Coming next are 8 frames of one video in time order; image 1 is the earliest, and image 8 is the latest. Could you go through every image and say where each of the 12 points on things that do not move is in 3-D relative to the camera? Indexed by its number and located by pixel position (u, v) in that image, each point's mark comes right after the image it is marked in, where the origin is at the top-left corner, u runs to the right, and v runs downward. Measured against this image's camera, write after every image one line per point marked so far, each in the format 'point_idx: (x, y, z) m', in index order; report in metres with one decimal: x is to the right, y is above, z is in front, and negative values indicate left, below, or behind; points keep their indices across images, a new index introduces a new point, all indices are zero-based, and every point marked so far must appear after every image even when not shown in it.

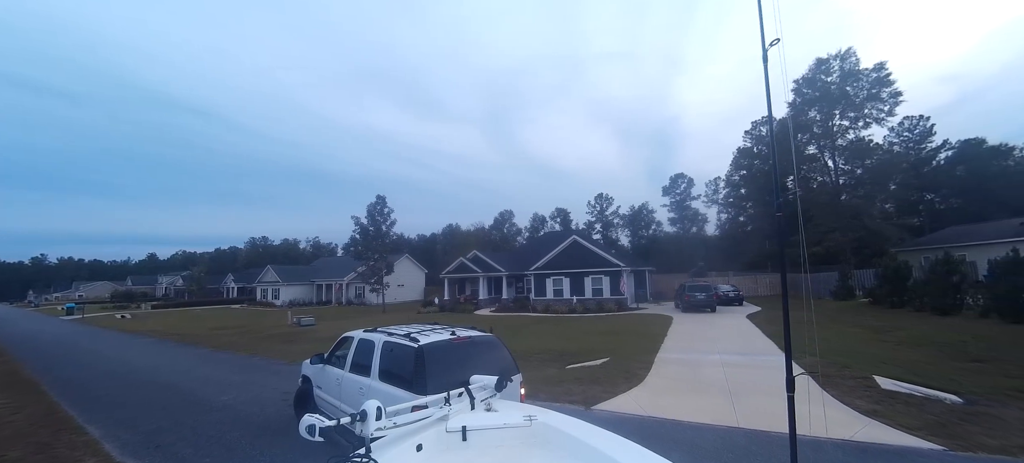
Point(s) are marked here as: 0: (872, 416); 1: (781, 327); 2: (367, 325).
0: (+5.6, -2.9, +6.4) m
1: (+10.8, -3.8, +16.3) m
2: (-6.4, -4.2, +18.3) m
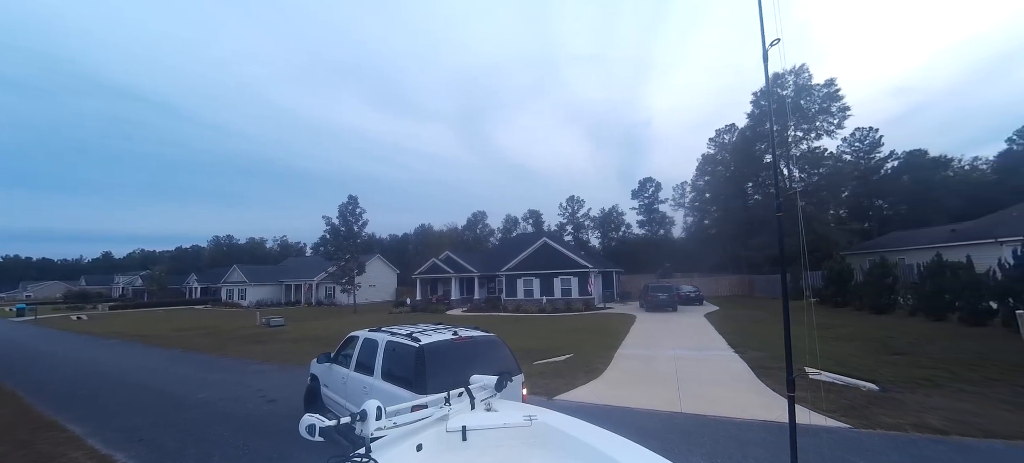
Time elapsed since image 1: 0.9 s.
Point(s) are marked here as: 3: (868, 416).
0: (+5.1, -3.0, +7.3) m
1: (+9.6, -4.0, +17.5) m
2: (-7.8, -4.3, +18.3) m
3: (+5.8, -3.0, +6.6) m
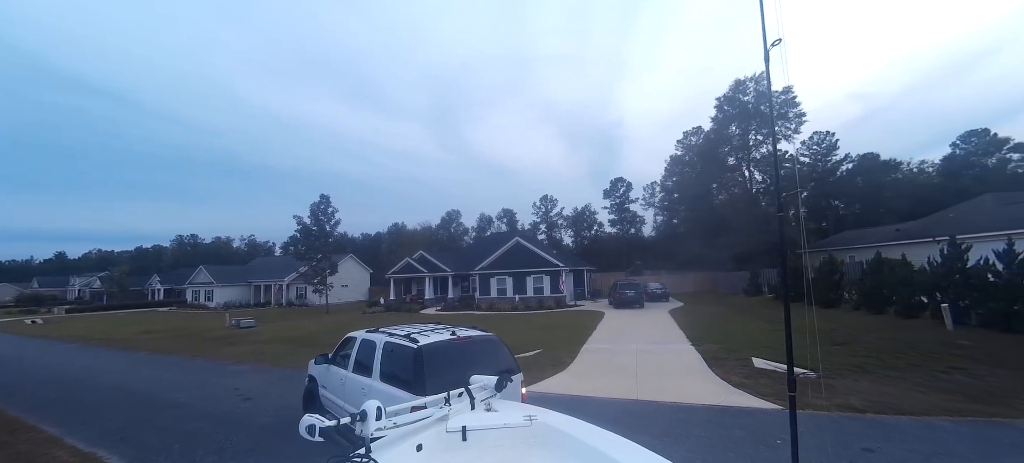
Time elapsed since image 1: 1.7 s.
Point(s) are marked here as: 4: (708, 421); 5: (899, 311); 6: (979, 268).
0: (+4.5, -3.1, +8.0) m
1: (+8.4, -4.0, +18.5) m
2: (-9.0, -4.3, +18.3) m
3: (+5.3, -3.1, +7.4) m
4: (+3.0, -3.0, +6.4) m
5: (+18.2, -3.8, +19.2) m
6: (+18.2, -1.4, +15.8) m
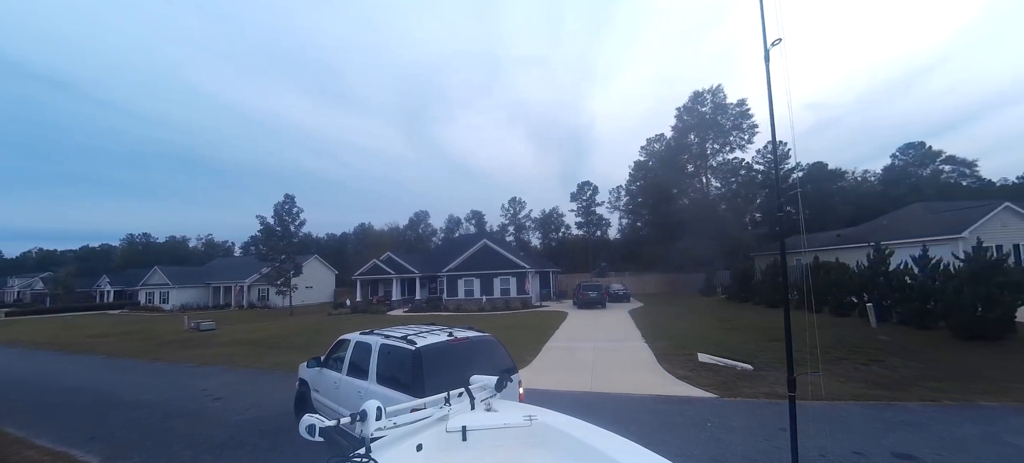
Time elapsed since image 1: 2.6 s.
0: (+3.8, -3.2, +8.9) m
1: (+6.8, -4.2, +19.7) m
2: (-10.5, -4.3, +18.1) m
3: (+4.6, -3.2, +8.3) m
4: (+2.4, -3.1, +7.1) m
5: (+16.6, -4.1, +21.0) m
6: (+16.8, -1.7, +17.7) m
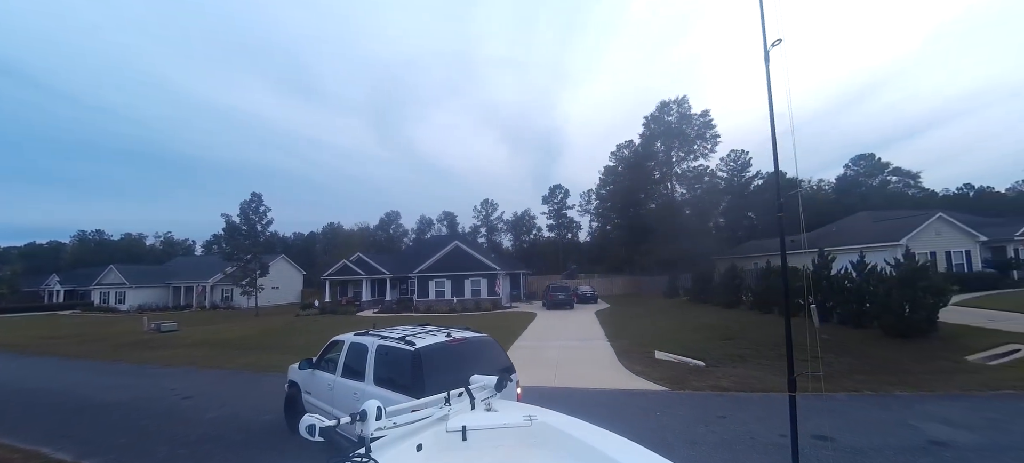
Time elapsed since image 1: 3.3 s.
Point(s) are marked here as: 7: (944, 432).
0: (+3.0, -3.4, +9.6) m
1: (+5.3, -4.4, +20.5) m
2: (-11.8, -4.3, +17.8) m
3: (+3.9, -3.4, +9.1) m
4: (+1.8, -3.2, +7.7) m
5: (+15.0, -4.4, +22.6) m
6: (+15.5, -2.1, +19.3) m
7: (+7.2, -3.3, +6.8) m
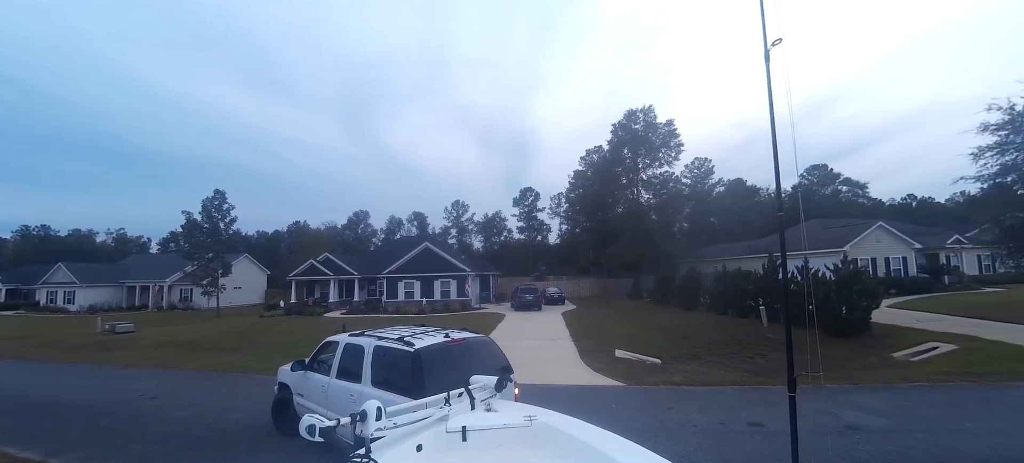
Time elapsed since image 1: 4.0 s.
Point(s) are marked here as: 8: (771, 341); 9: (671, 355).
0: (+2.2, -3.5, +10.2) m
1: (+3.7, -4.7, +21.3) m
2: (-13.2, -4.2, +17.3) m
3: (+3.2, -3.6, +9.8) m
4: (+1.1, -3.3, +8.3) m
5: (+13.2, -4.8, +24.0) m
6: (+14.0, -2.4, +20.8) m
7: (+6.6, -3.5, +7.7) m
8: (+10.9, -4.6, +17.2) m
9: (+5.3, -4.0, +13.3) m
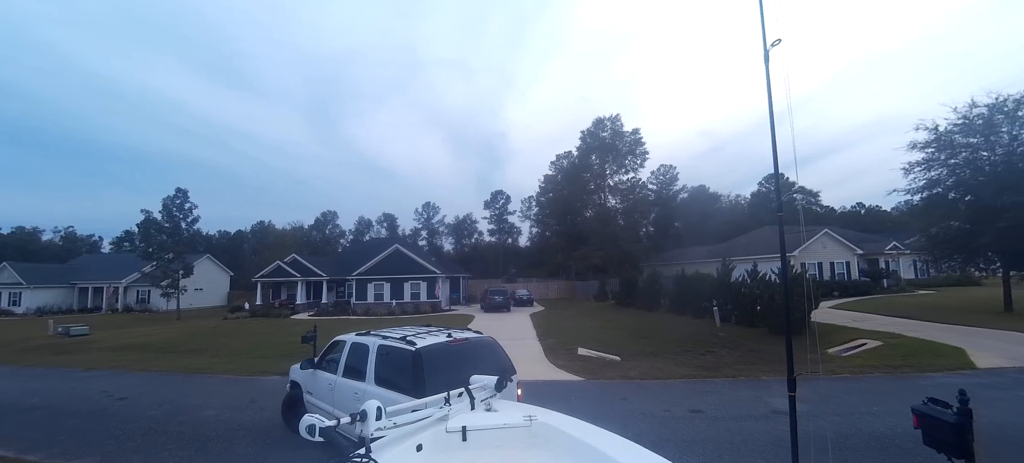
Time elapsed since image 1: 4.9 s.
0: (+1.4, -3.7, +11.0) m
1: (+2.0, -4.9, +22.1) m
2: (-14.5, -4.2, +16.9) m
3: (+2.3, -3.7, +10.6) m
4: (+0.4, -3.5, +8.9) m
5: (+11.3, -5.2, +25.5) m
6: (+12.3, -2.8, +22.3) m
7: (+5.9, -3.7, +8.8) m
8: (+9.5, -4.9, +18.5) m
9: (+4.2, -4.2, +14.3) m
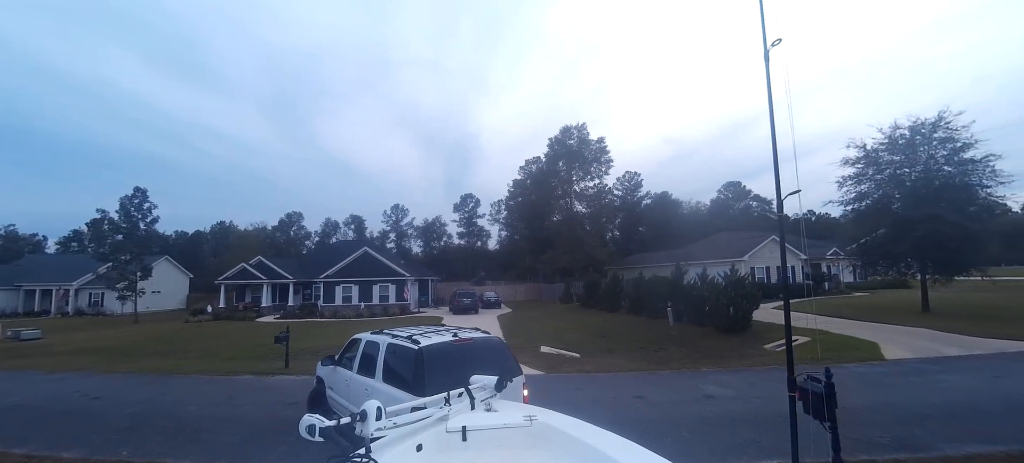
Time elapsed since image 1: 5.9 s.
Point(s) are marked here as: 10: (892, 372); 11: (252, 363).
0: (+0.4, -3.9, +11.9) m
1: (+0.2, -5.1, +23.0) m
2: (-15.9, -4.3, +16.6) m
3: (+1.4, -3.9, +11.6) m
4: (-0.4, -3.6, +9.8) m
5: (+9.2, -5.5, +27.1) m
6: (+10.5, -3.1, +24.0) m
7: (+5.1, -3.9, +10.0) m
8: (+7.9, -5.2, +20.0) m
9: (+2.9, -4.5, +15.4) m
10: (+11.8, -4.4, +12.7) m
11: (-7.5, -3.8, +11.8) m
